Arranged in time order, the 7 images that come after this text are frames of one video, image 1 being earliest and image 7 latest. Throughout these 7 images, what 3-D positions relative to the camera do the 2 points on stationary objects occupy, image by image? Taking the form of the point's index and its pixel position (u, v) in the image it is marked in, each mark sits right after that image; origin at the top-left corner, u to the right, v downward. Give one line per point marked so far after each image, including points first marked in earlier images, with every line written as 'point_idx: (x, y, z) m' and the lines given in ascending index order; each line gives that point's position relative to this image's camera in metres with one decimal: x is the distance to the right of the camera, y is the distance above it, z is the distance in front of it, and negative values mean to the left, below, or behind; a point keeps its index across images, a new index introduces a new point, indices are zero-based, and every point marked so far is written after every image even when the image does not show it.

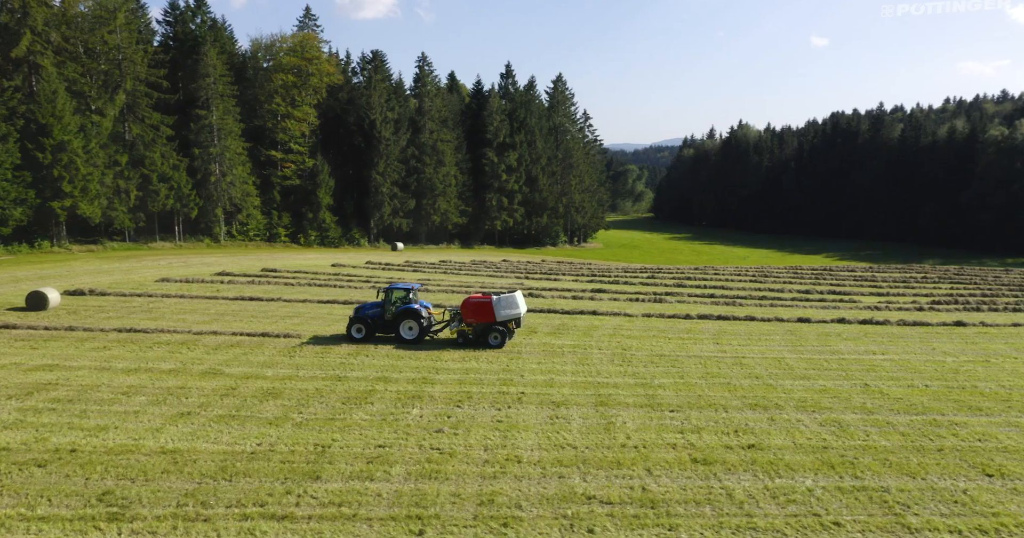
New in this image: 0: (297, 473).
0: (-2.5, -2.4, +8.4) m
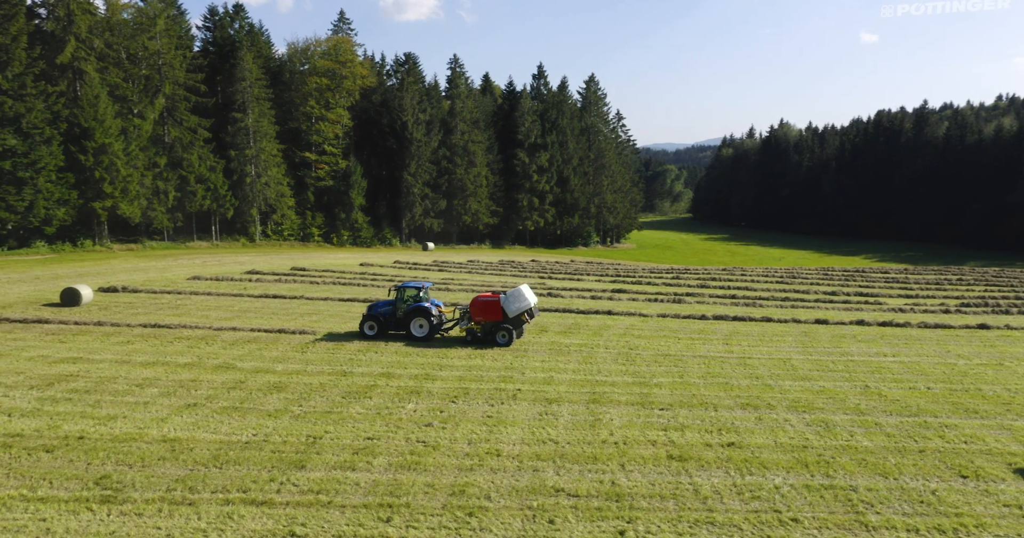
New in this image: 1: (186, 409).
0: (-2.8, -2.3, +8.8) m
1: (-5.1, -2.2, +11.3) m
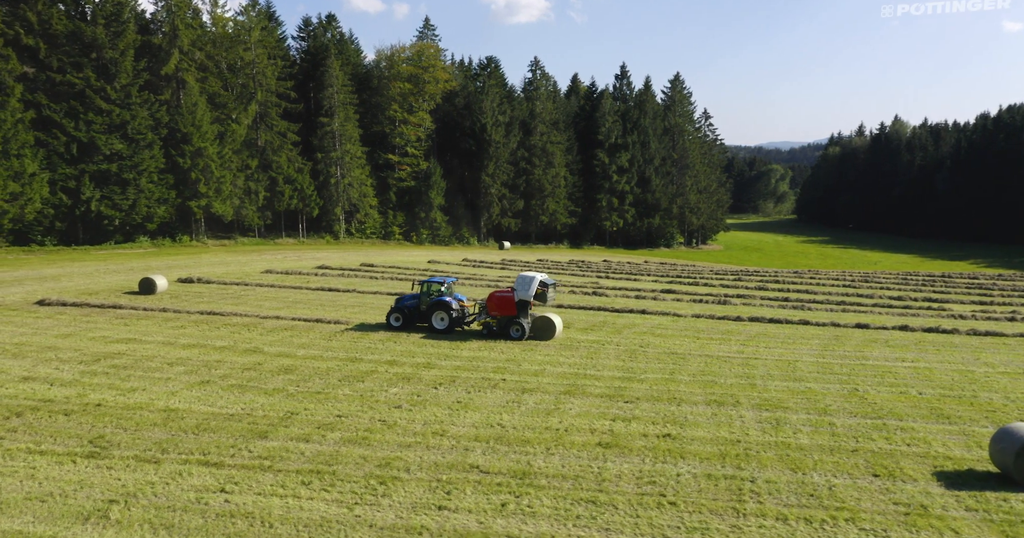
0: (-3.5, -2.2, +9.8) m
1: (-5.5, -2.0, +12.6) m
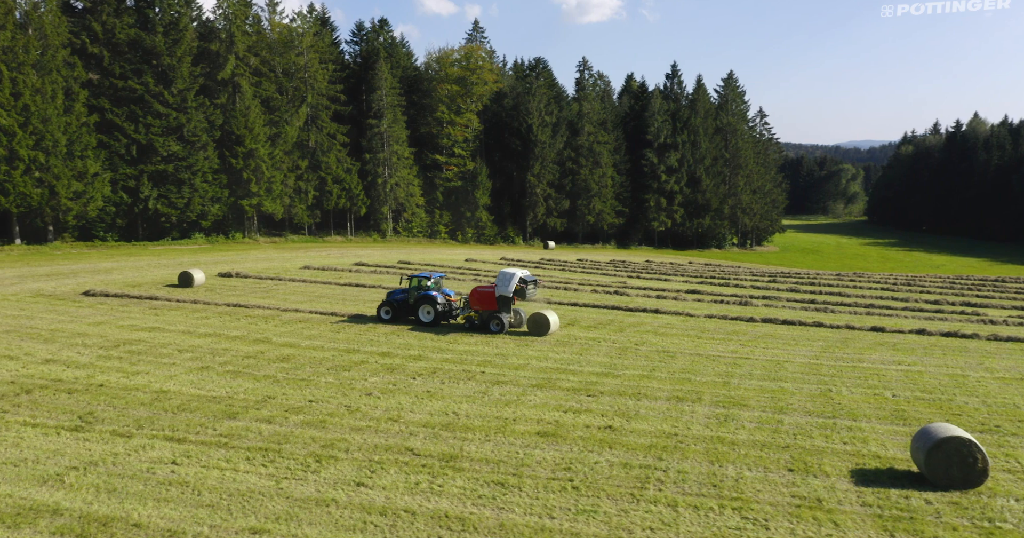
0: (-4.2, -2.1, +10.6) m
1: (-5.9, -1.9, +13.5) m
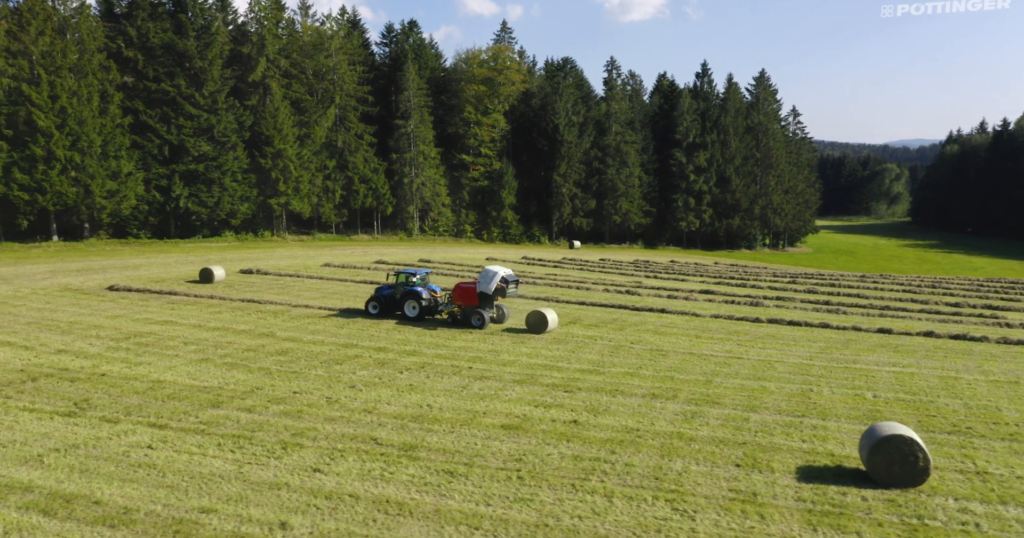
0: (-4.6, -2.0, +11.1) m
1: (-6.1, -1.8, +14.1) m
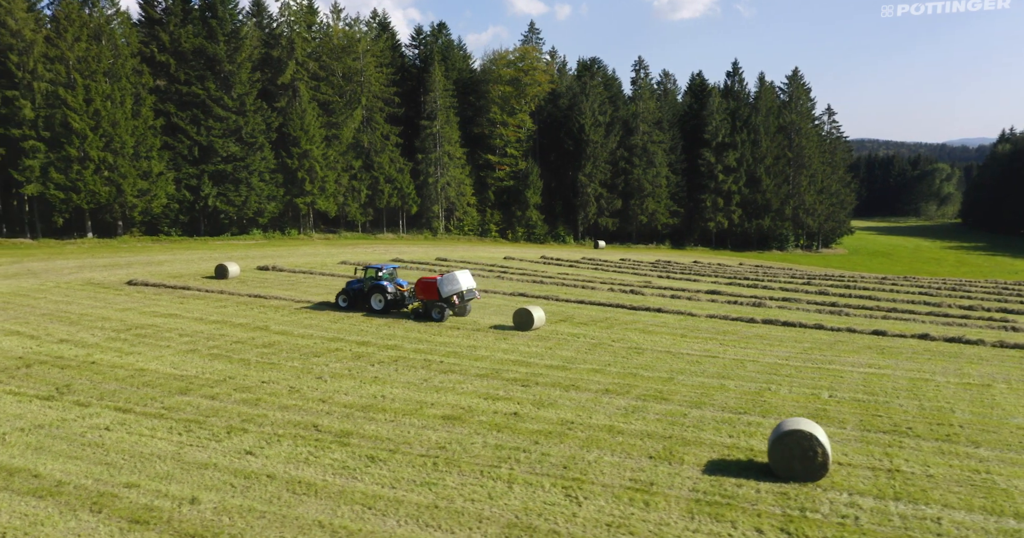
0: (-5.3, -1.9, +11.7) m
1: (-6.7, -1.7, +14.8) m
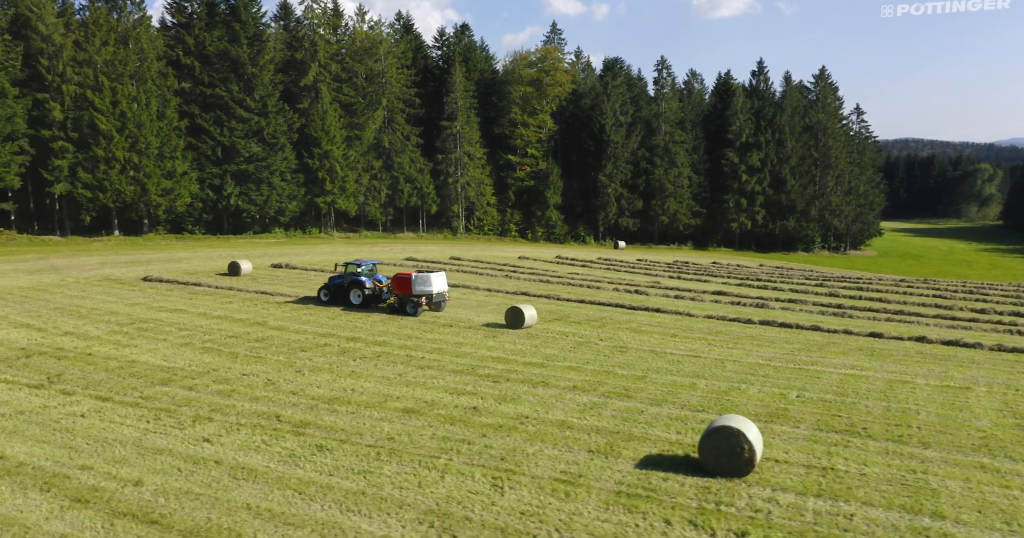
0: (-5.8, -1.9, +12.2) m
1: (-7.0, -1.6, +15.3) m
